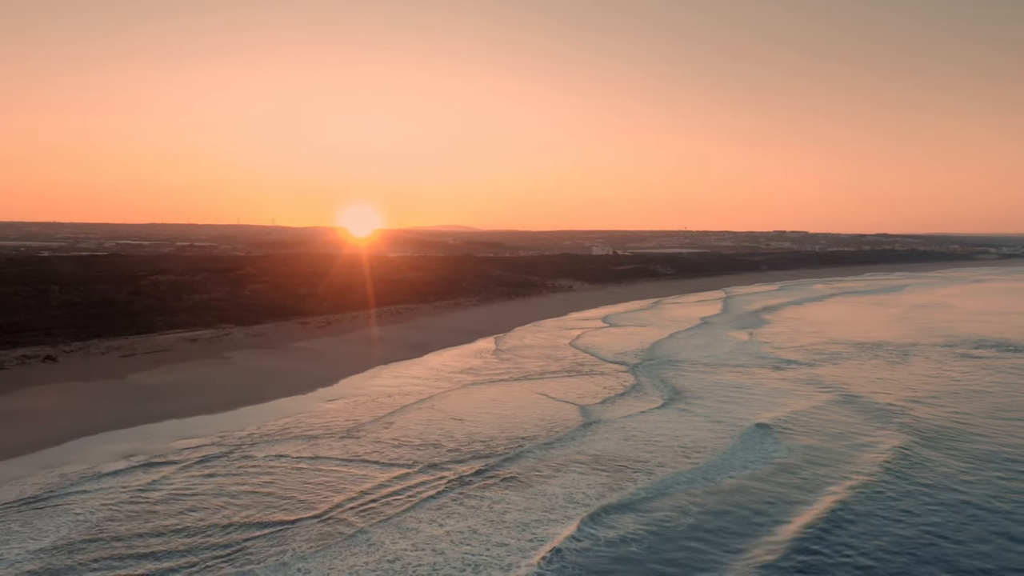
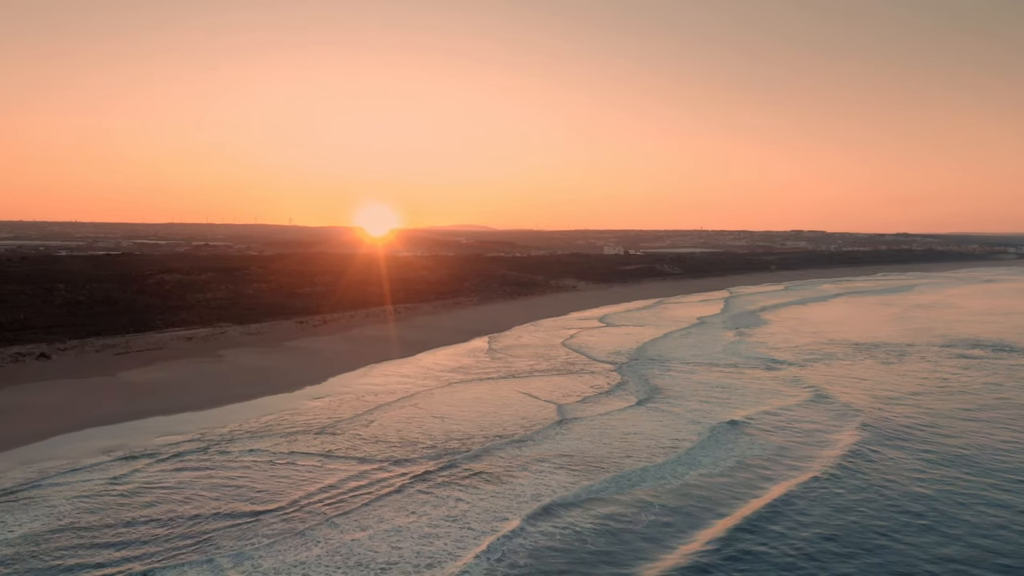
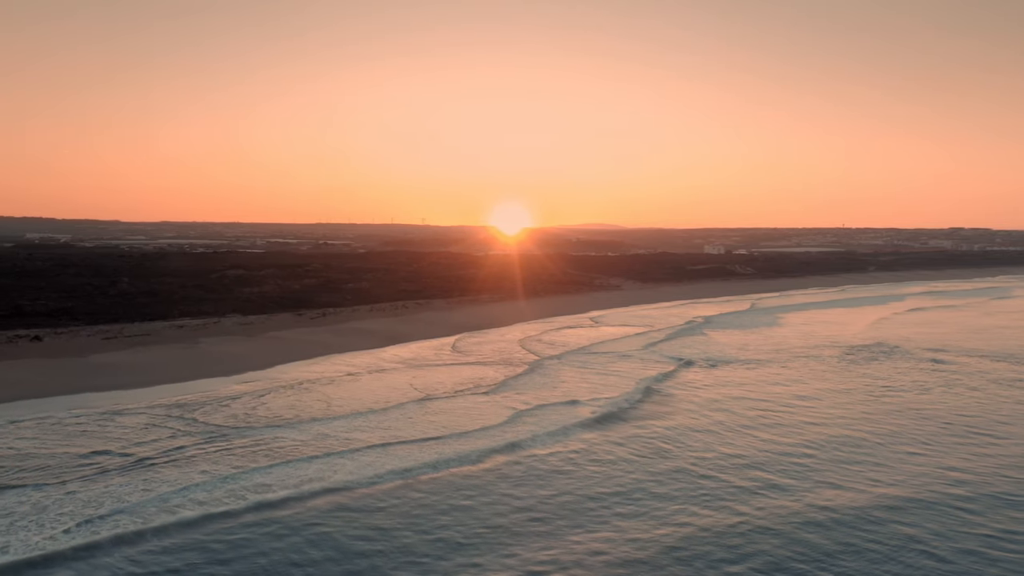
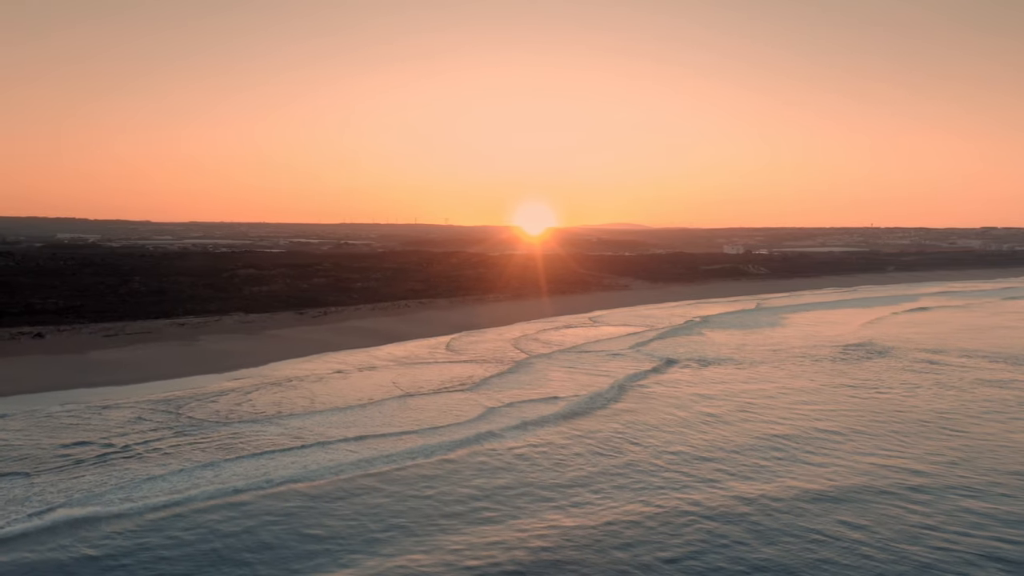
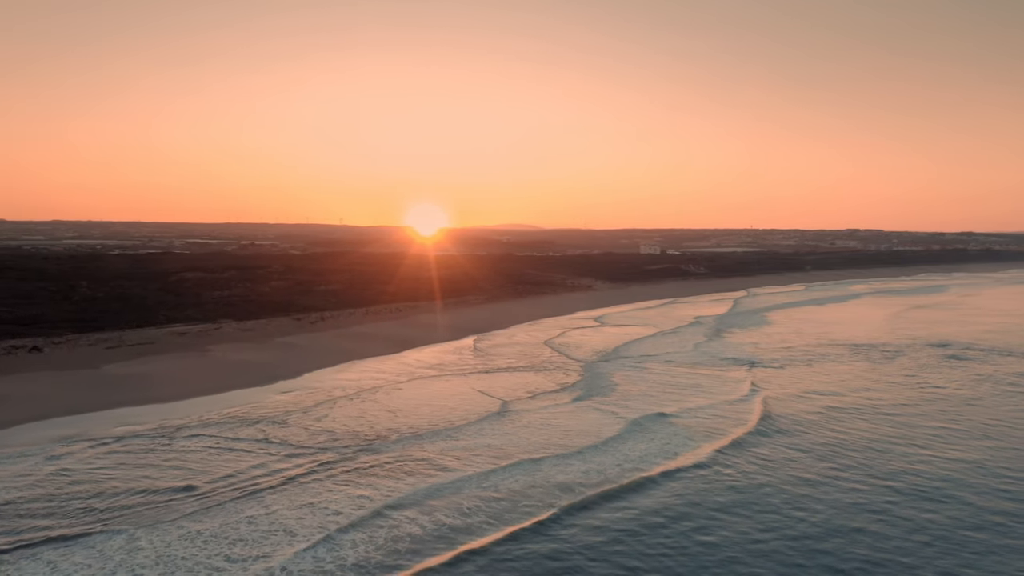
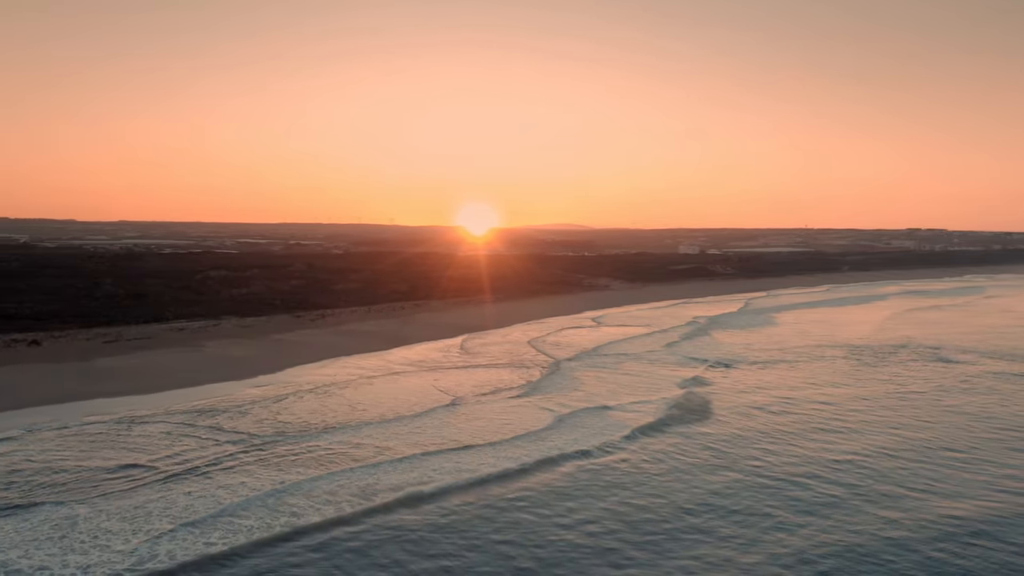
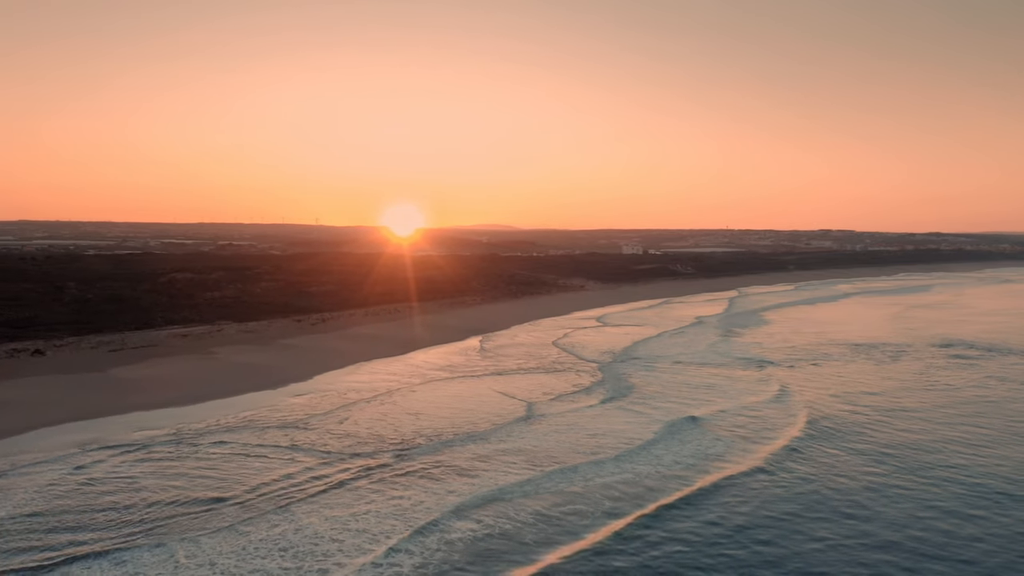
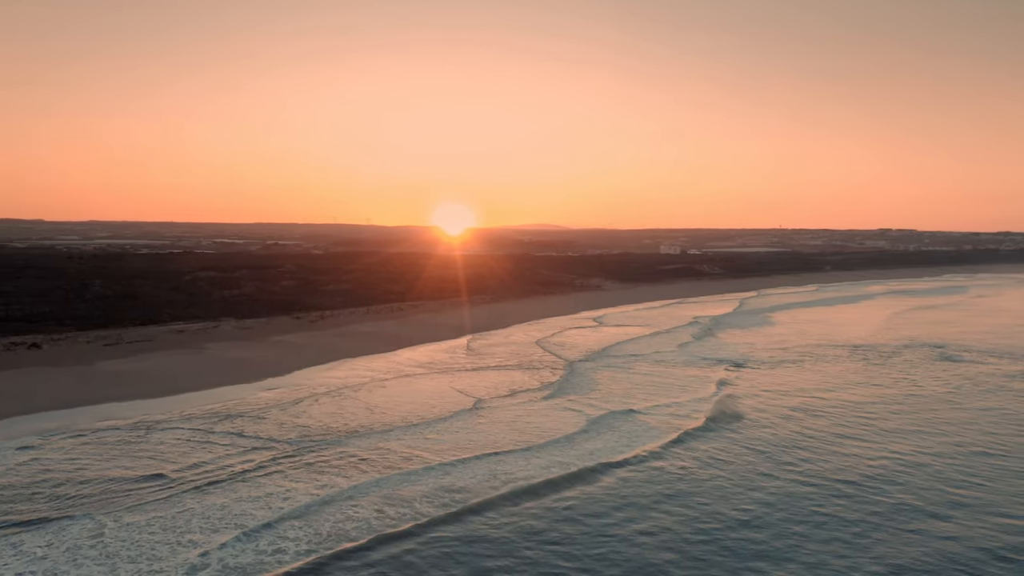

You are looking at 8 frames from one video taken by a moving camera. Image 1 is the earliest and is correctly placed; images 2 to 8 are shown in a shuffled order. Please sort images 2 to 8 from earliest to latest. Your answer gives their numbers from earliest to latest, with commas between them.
2, 7, 5, 8, 6, 3, 4
